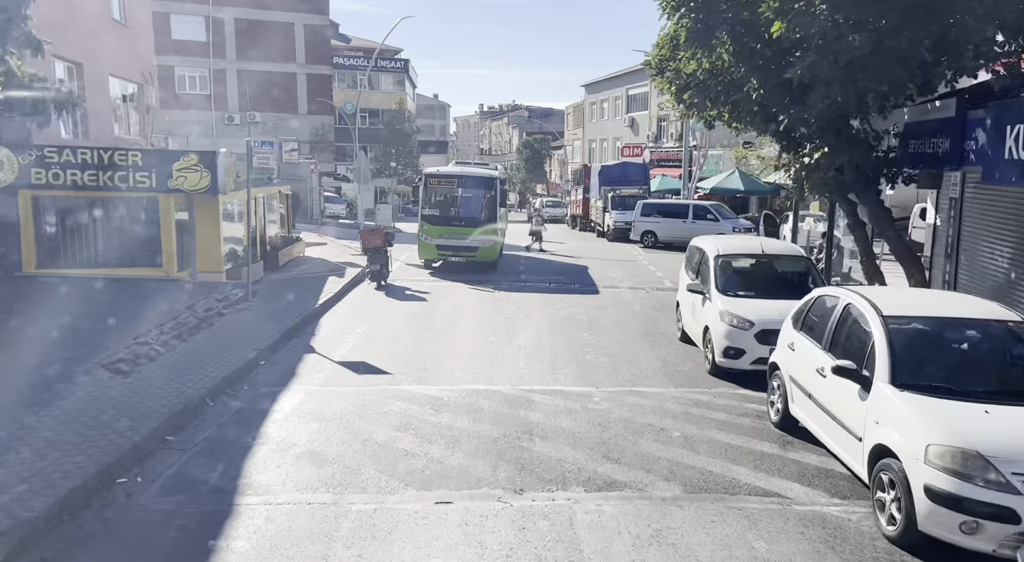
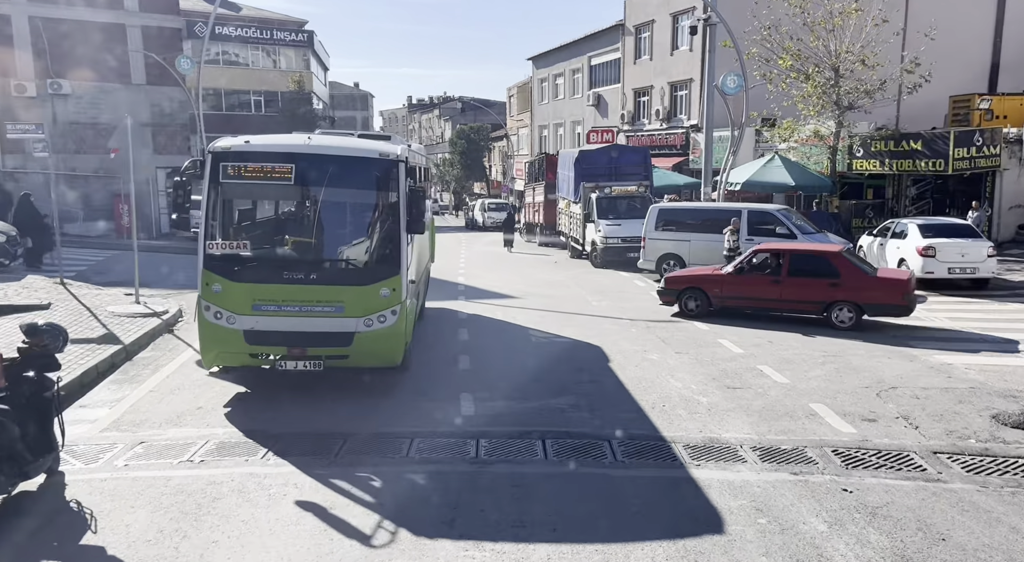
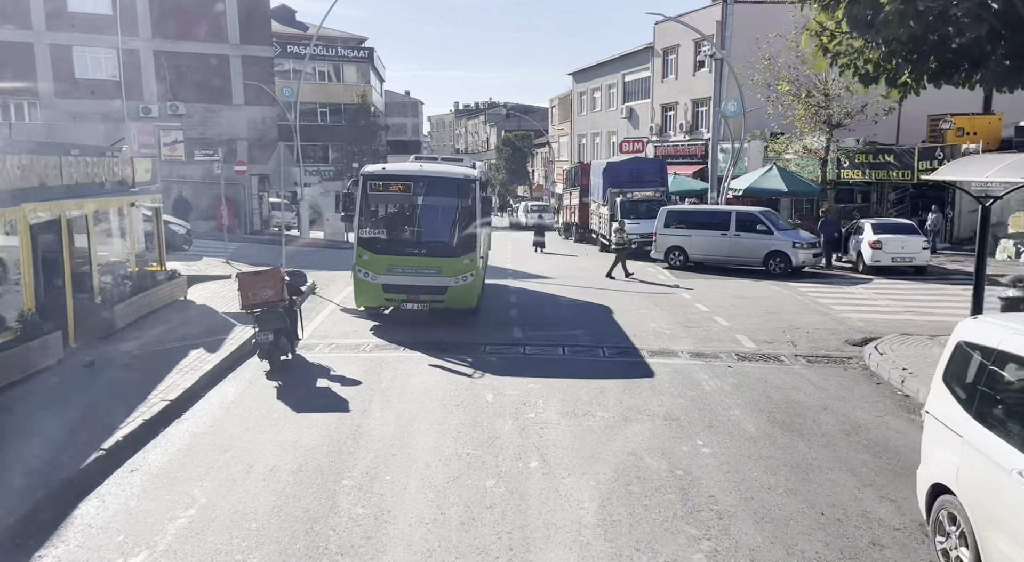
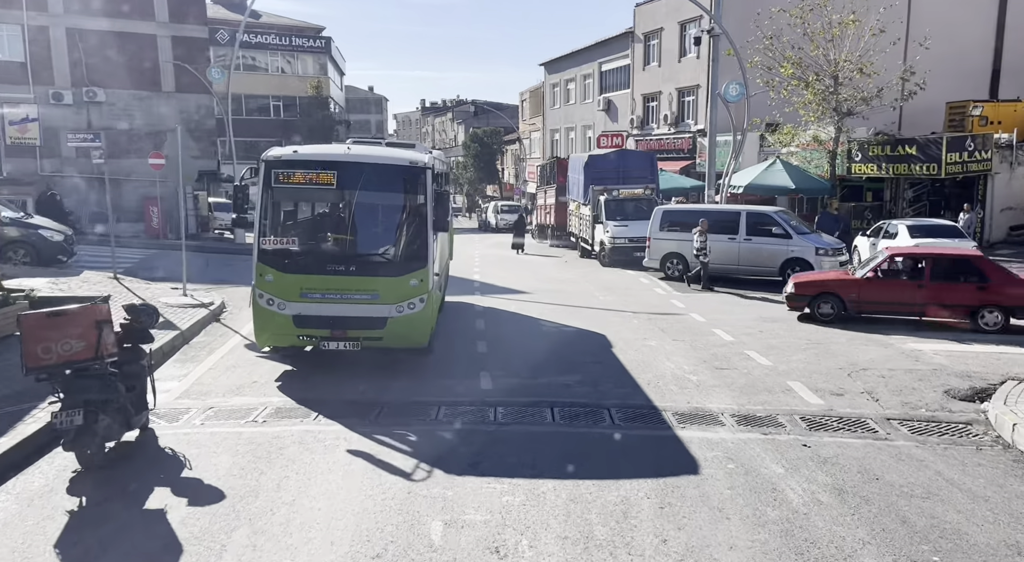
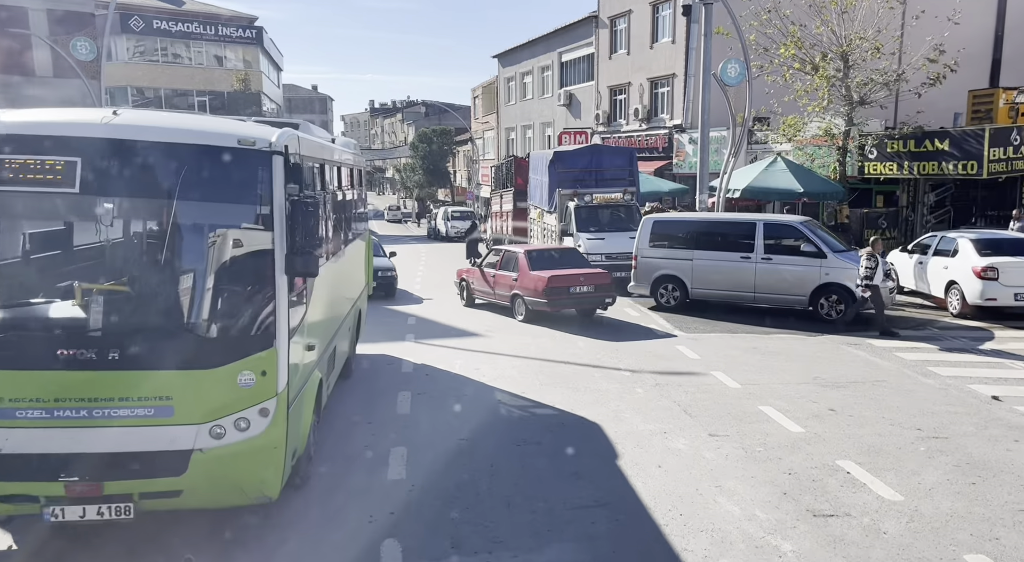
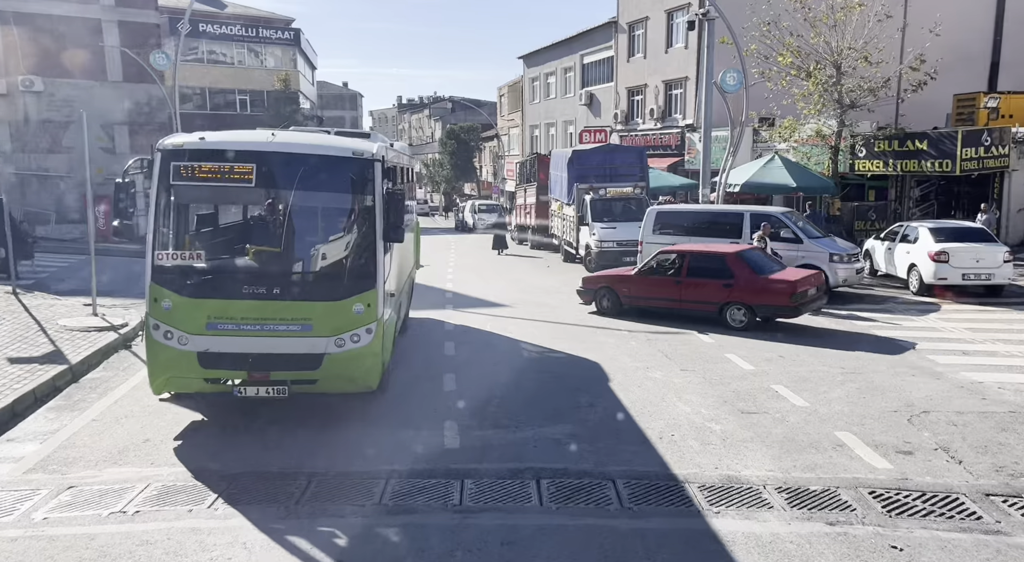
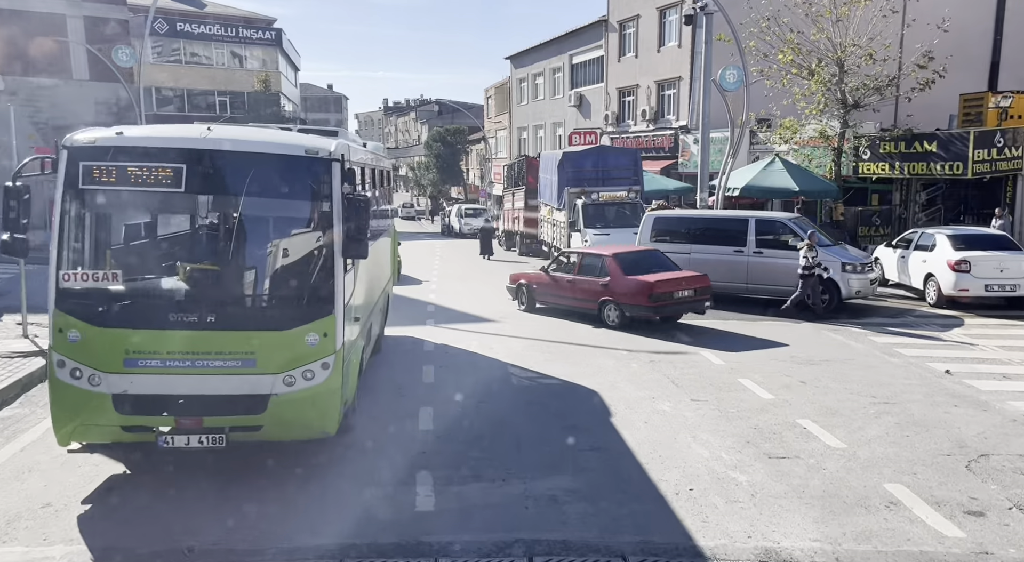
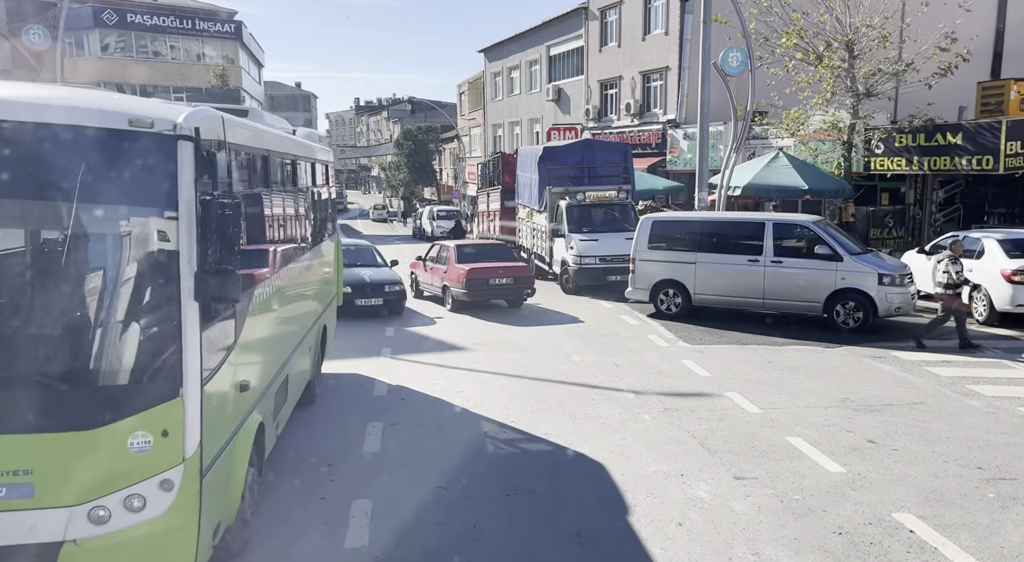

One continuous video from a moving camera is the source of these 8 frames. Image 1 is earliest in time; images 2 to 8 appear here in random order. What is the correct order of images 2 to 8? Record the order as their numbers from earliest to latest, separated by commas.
3, 4, 2, 6, 7, 5, 8
